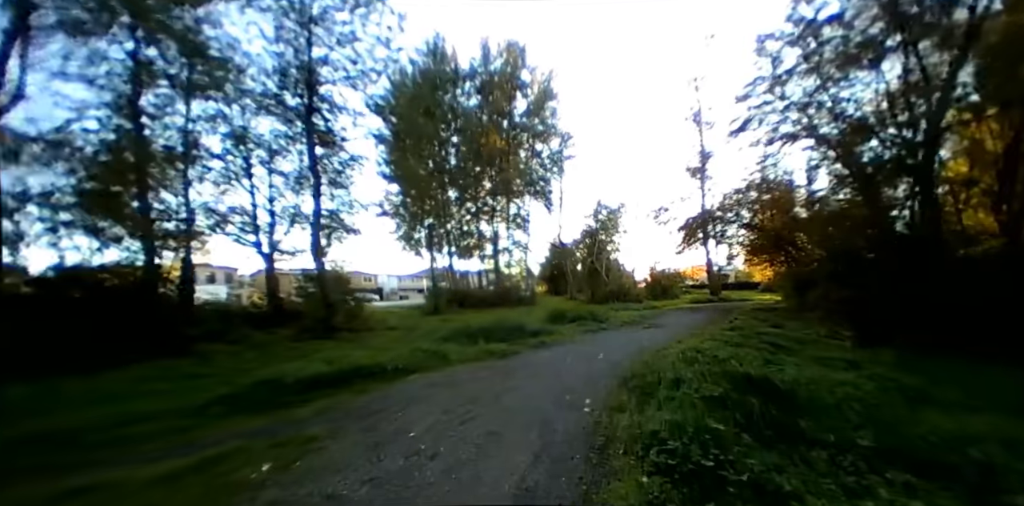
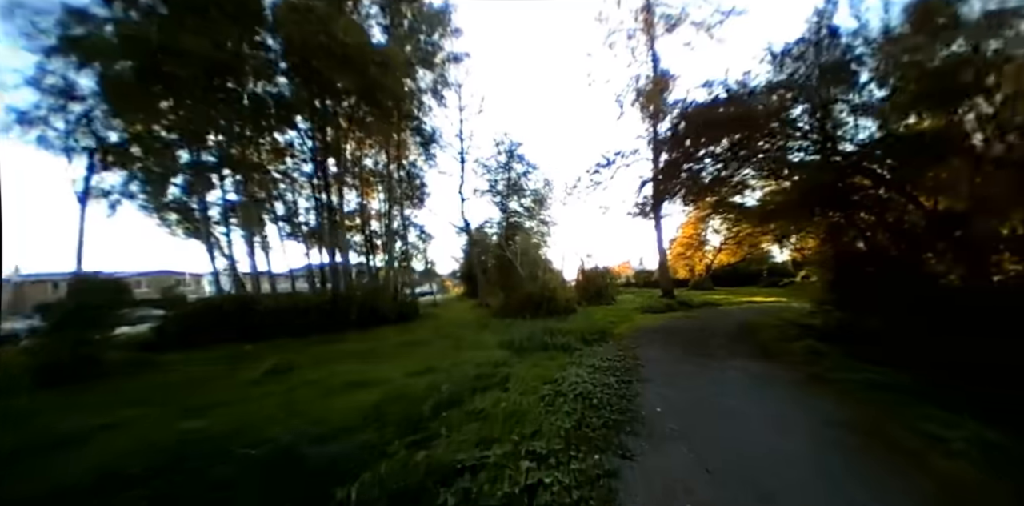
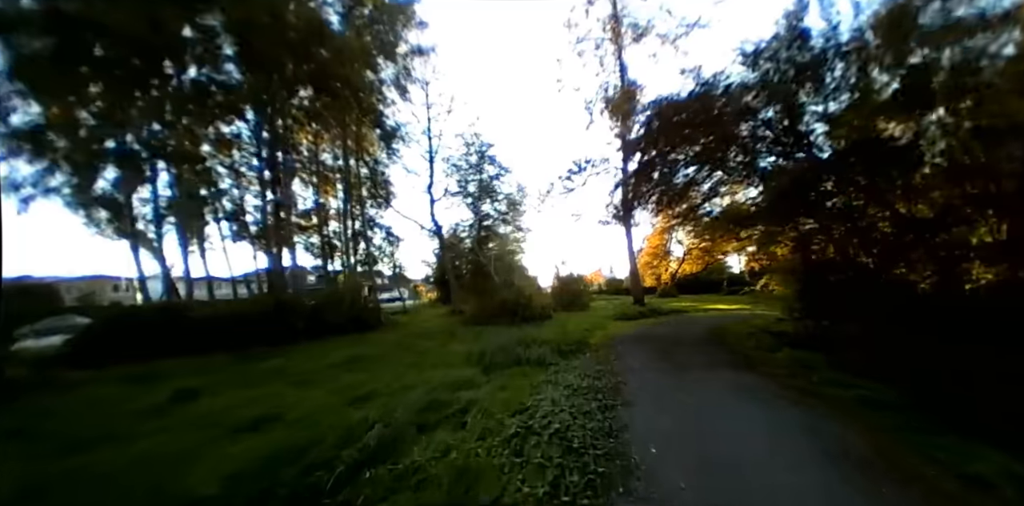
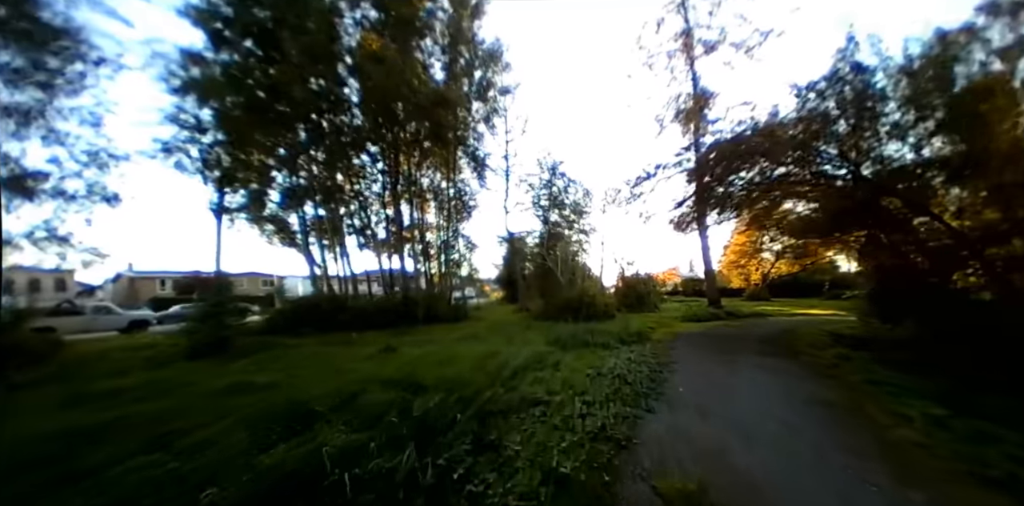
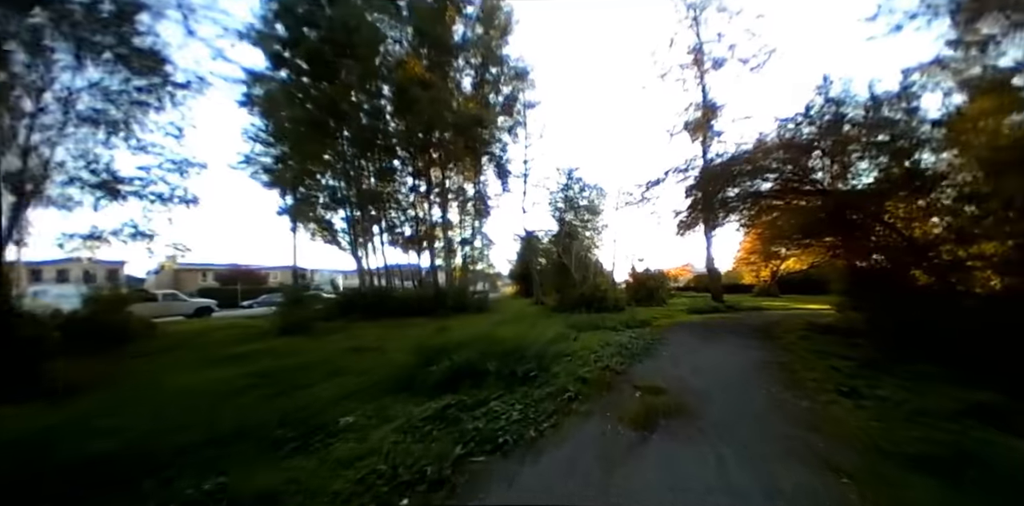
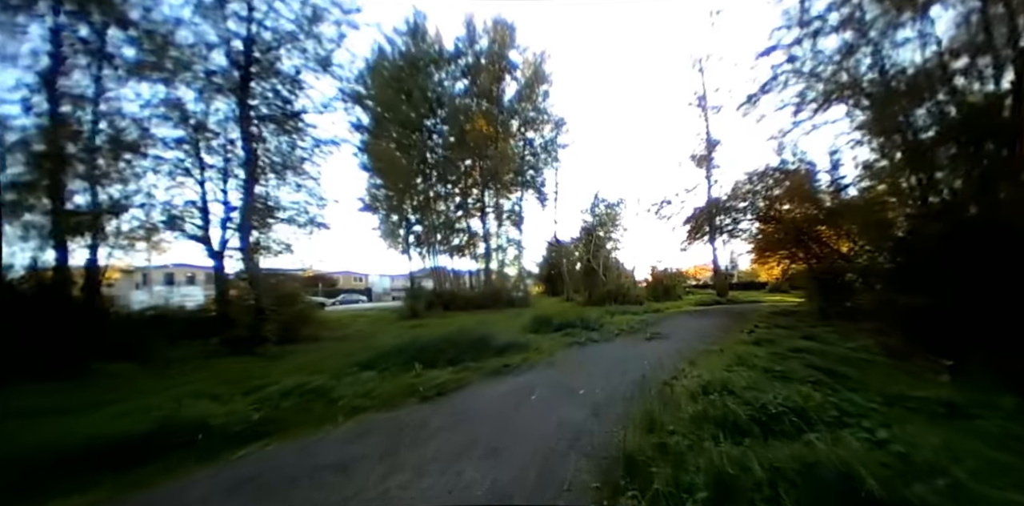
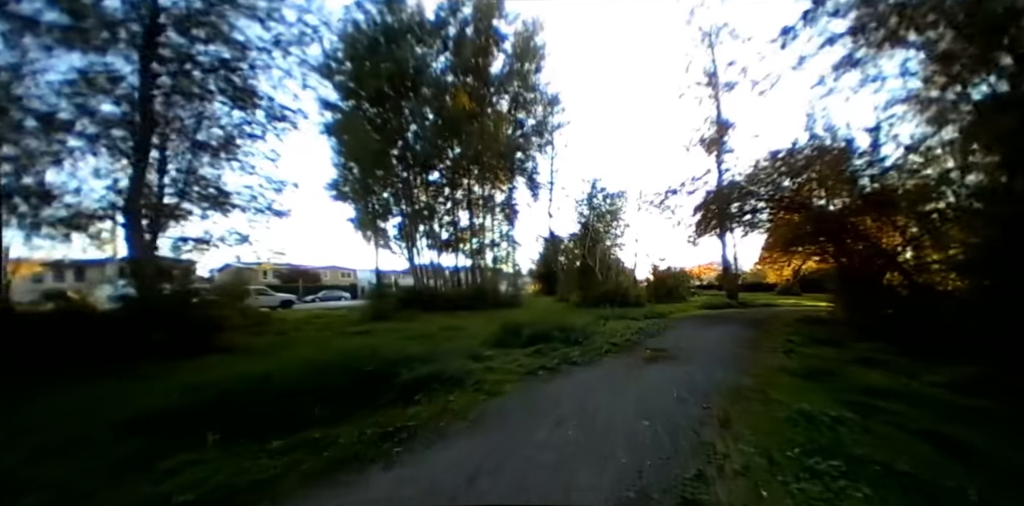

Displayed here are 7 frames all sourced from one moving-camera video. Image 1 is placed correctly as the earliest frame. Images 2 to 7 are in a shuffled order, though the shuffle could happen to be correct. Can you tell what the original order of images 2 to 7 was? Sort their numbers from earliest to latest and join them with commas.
6, 7, 5, 4, 2, 3
